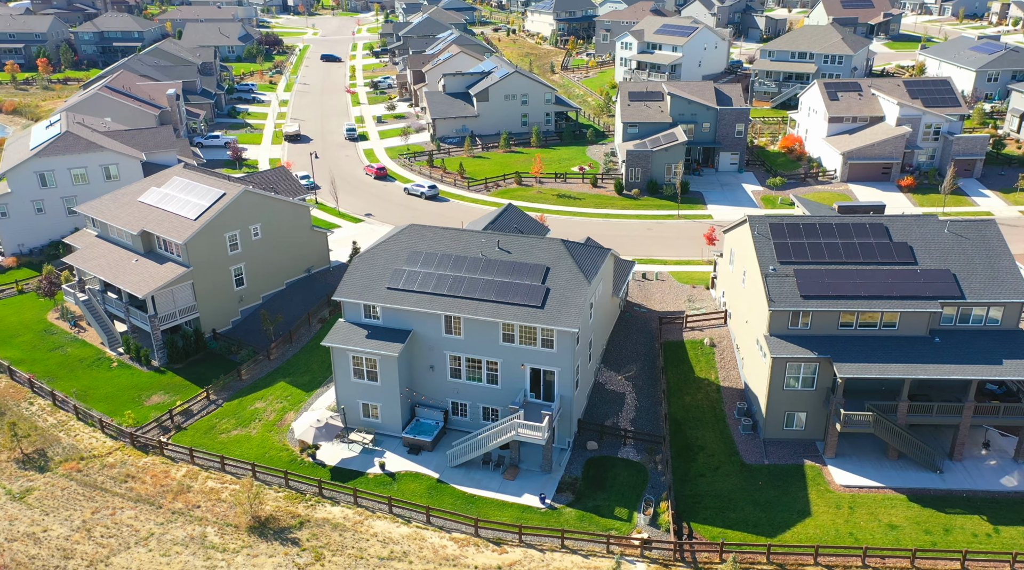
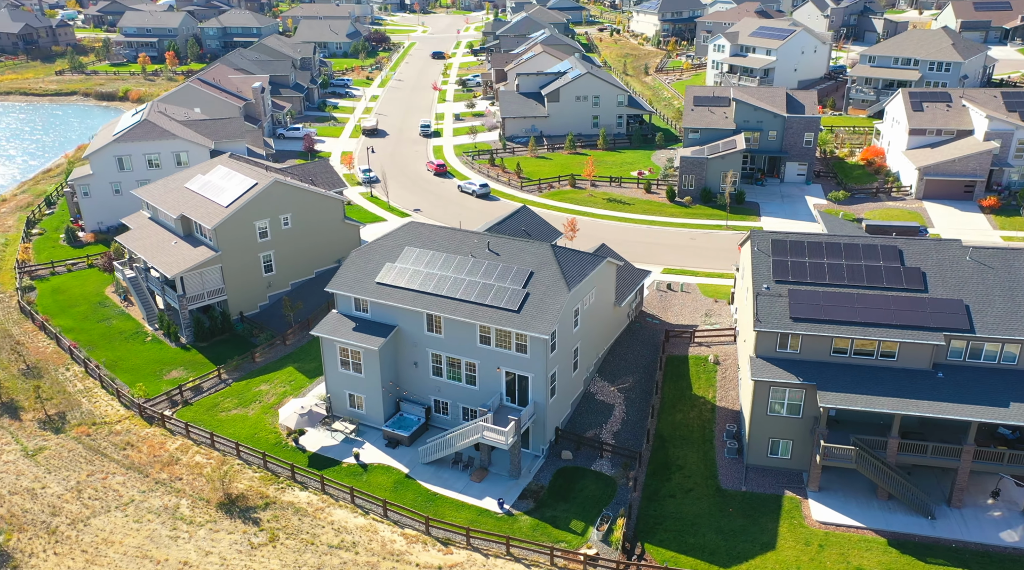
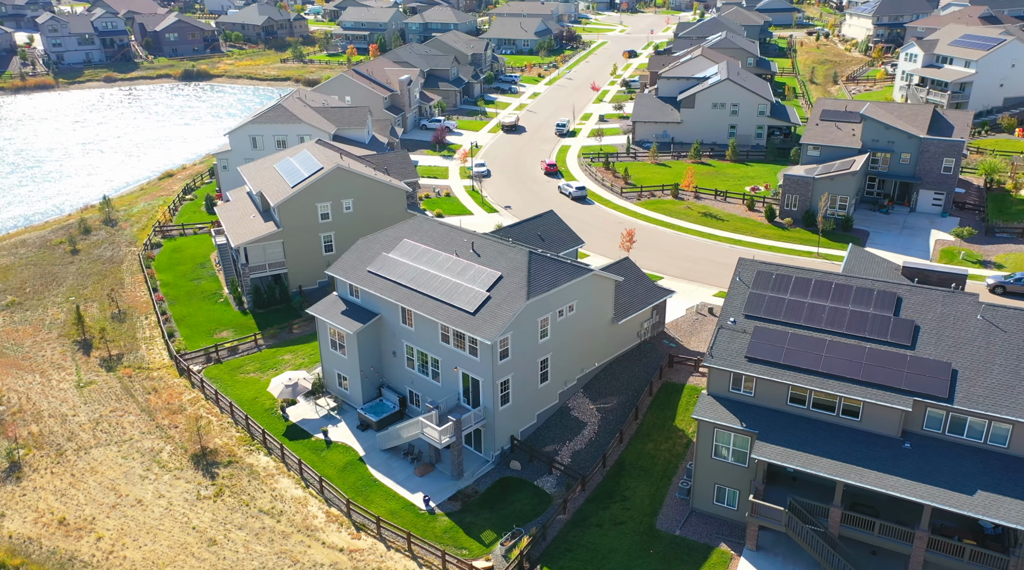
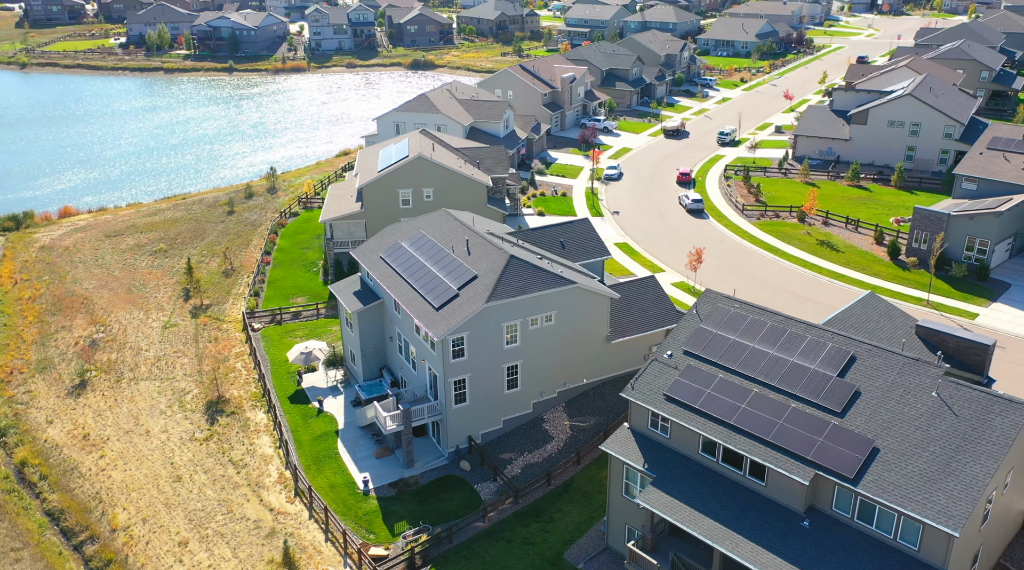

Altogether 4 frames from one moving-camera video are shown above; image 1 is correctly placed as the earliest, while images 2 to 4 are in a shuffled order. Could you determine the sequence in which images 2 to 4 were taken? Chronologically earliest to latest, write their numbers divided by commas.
2, 3, 4
